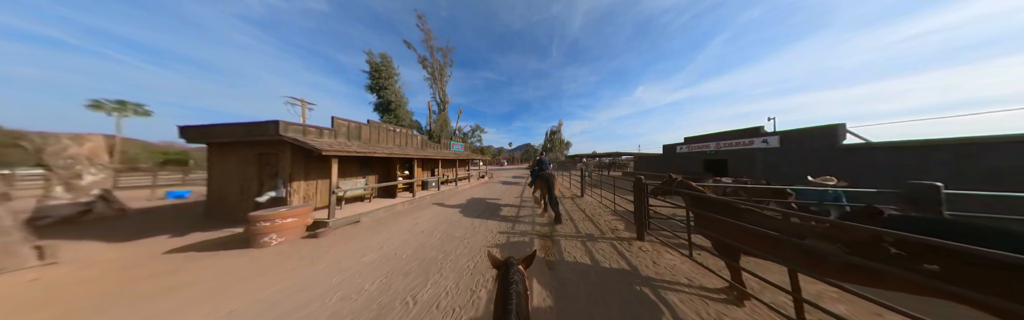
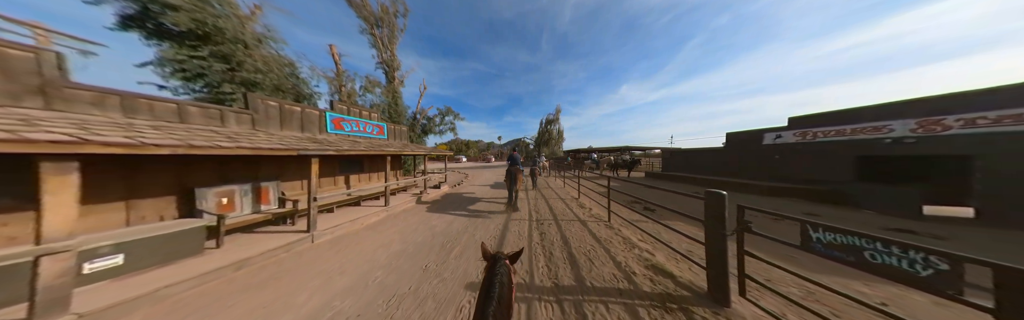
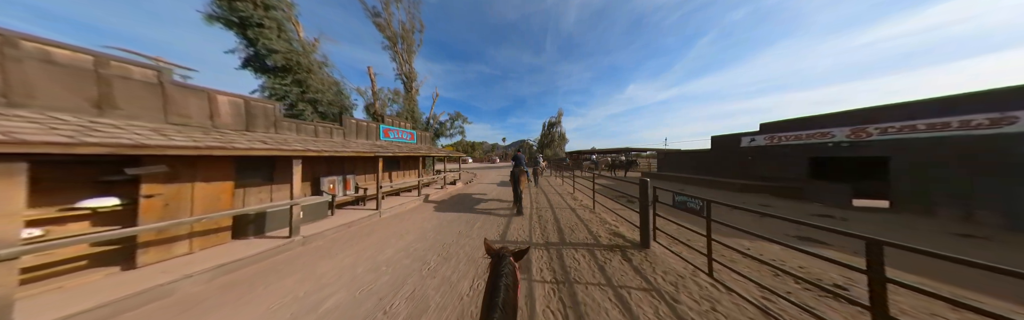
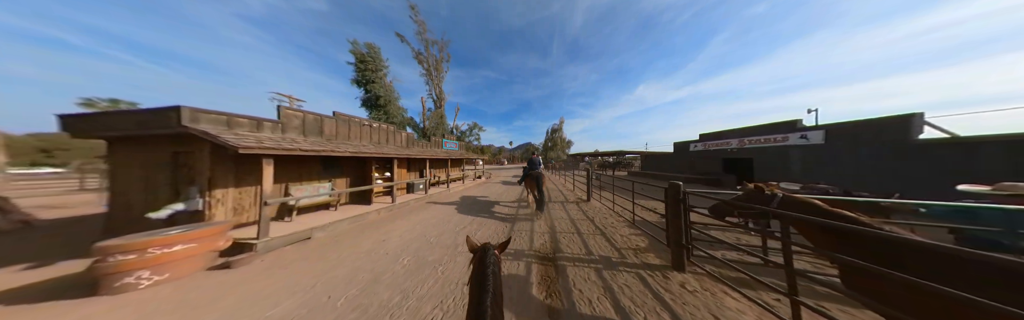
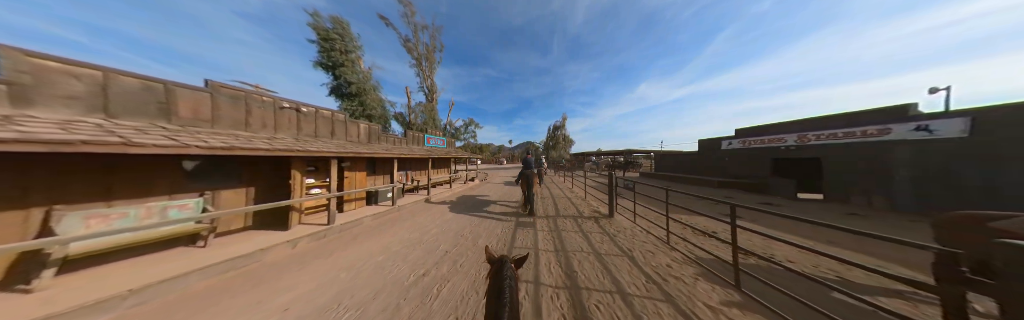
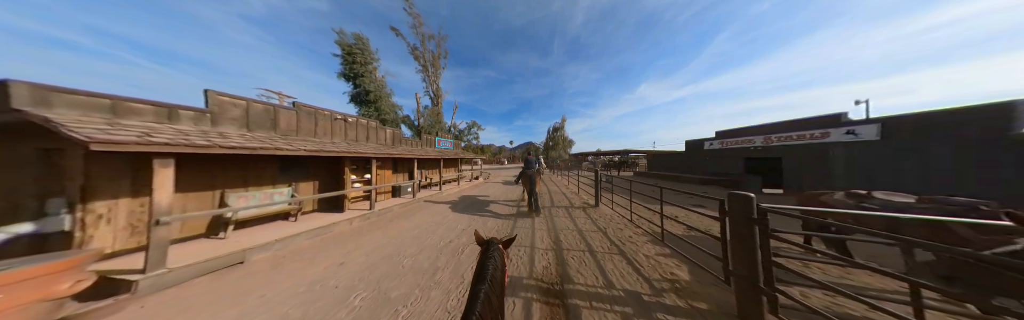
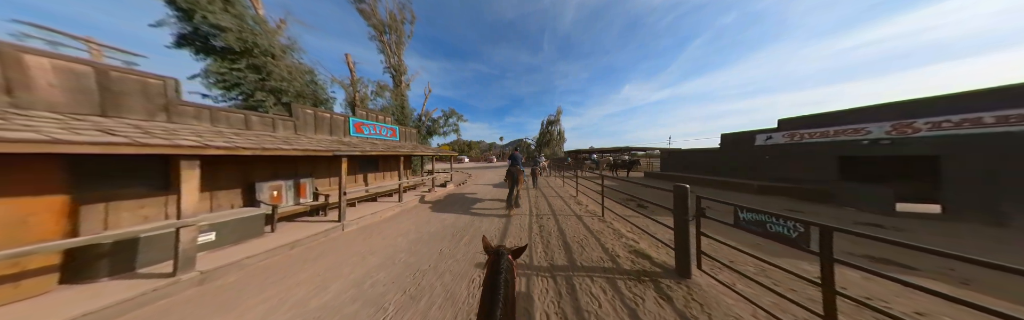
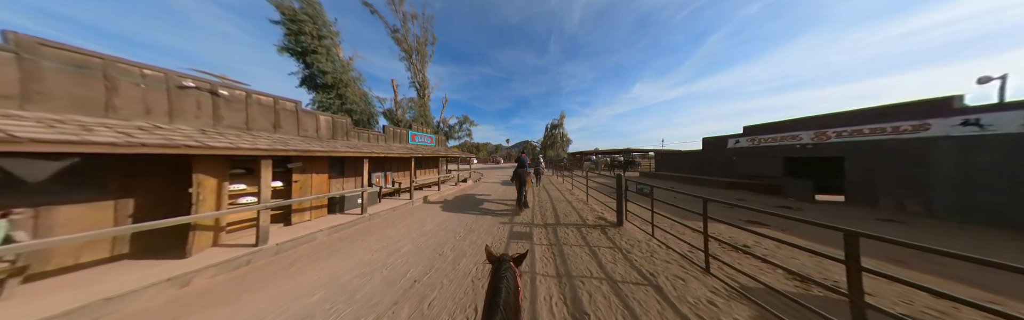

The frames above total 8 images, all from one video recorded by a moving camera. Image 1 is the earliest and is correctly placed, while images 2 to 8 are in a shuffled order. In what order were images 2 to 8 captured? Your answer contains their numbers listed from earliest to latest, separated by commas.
4, 6, 5, 8, 3, 7, 2
